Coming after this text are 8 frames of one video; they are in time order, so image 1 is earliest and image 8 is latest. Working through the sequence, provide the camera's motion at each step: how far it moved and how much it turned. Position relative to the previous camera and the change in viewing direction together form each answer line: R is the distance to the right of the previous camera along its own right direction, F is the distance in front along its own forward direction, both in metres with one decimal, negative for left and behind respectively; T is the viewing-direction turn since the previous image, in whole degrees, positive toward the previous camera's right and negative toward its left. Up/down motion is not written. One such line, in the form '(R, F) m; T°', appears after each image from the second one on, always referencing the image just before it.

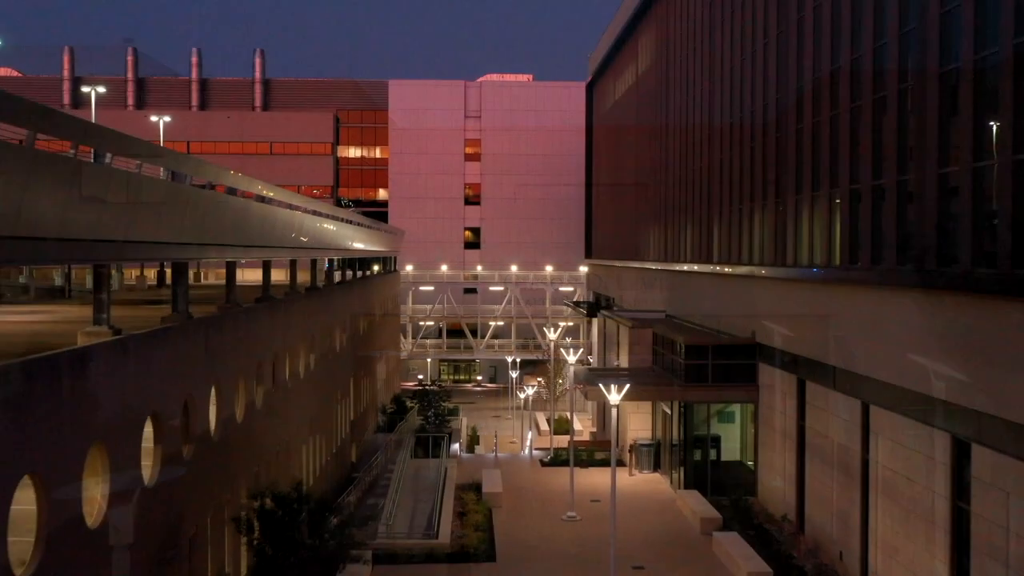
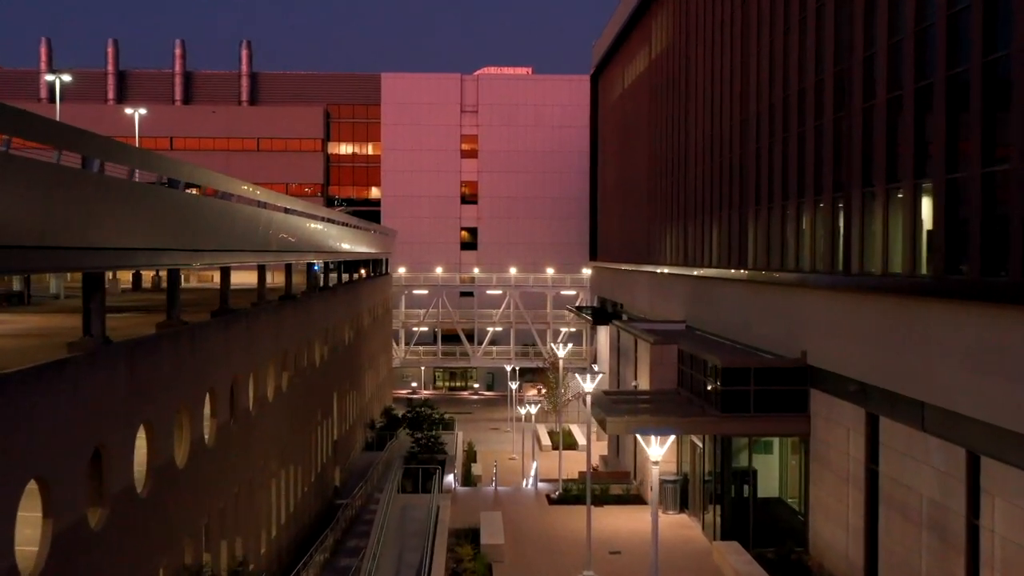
(-0.1, +3.4) m; 0°
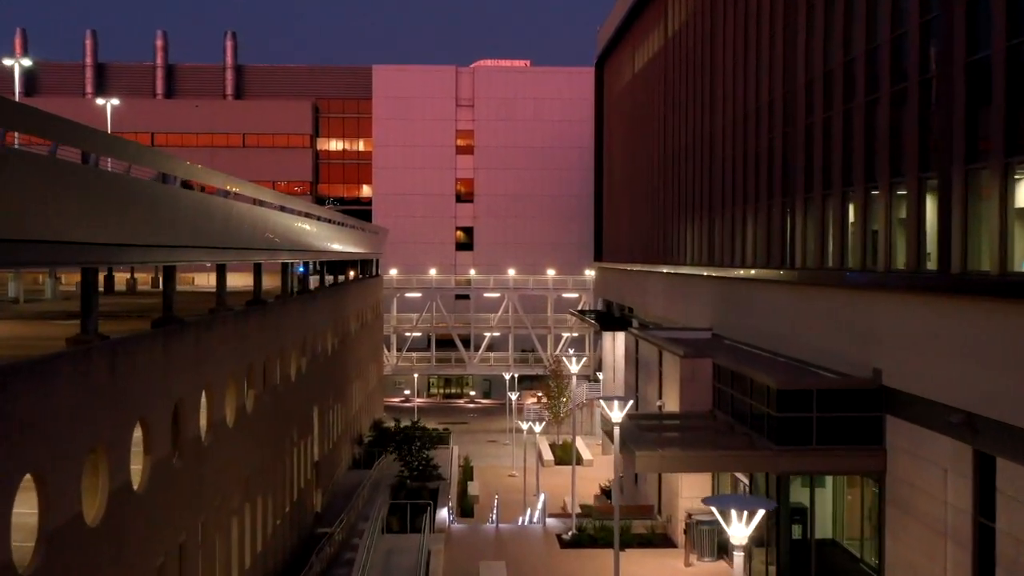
(-0.1, +3.3) m; 0°
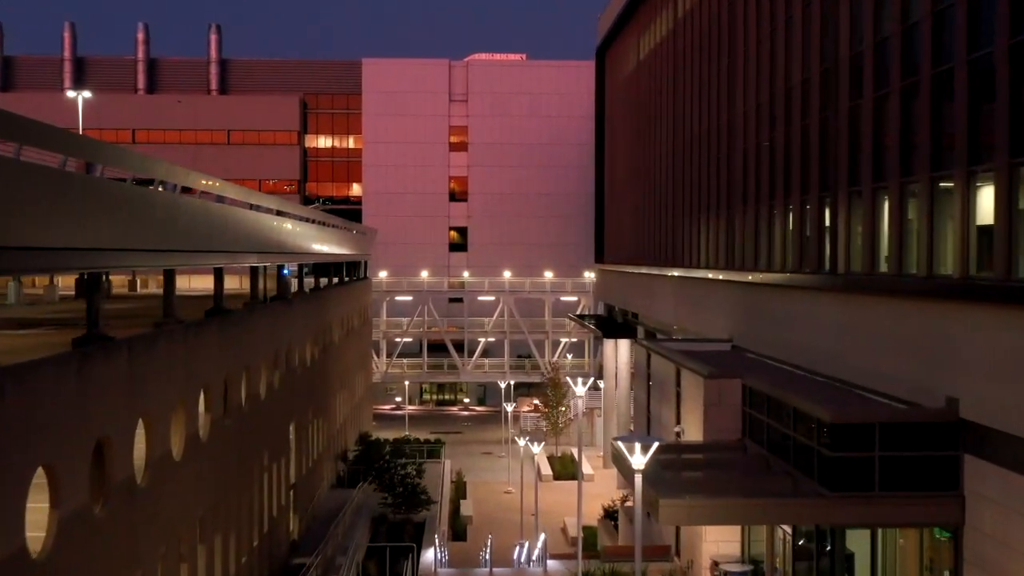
(0.0, +2.6) m; 0°
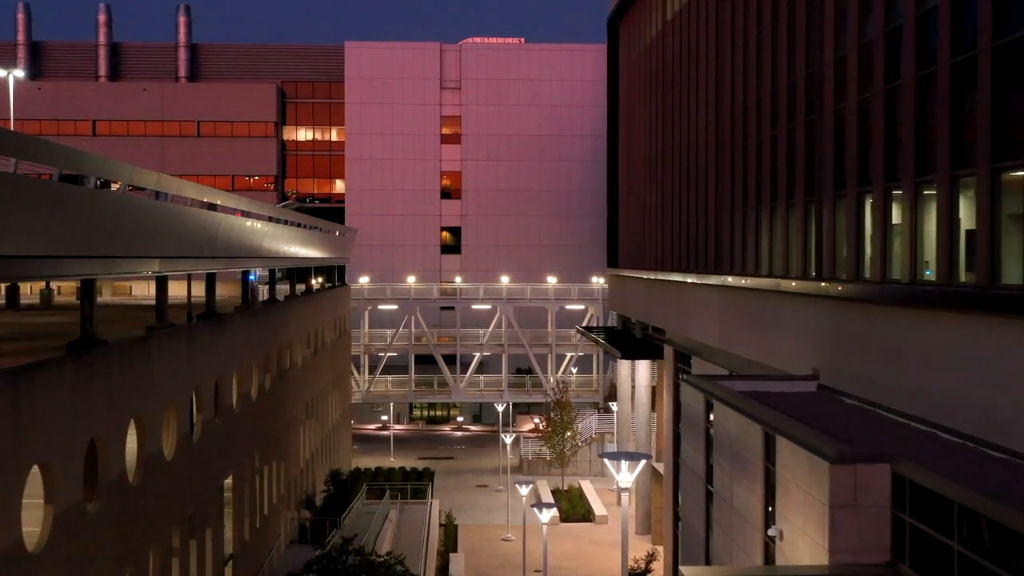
(0.0, +6.0) m; 0°
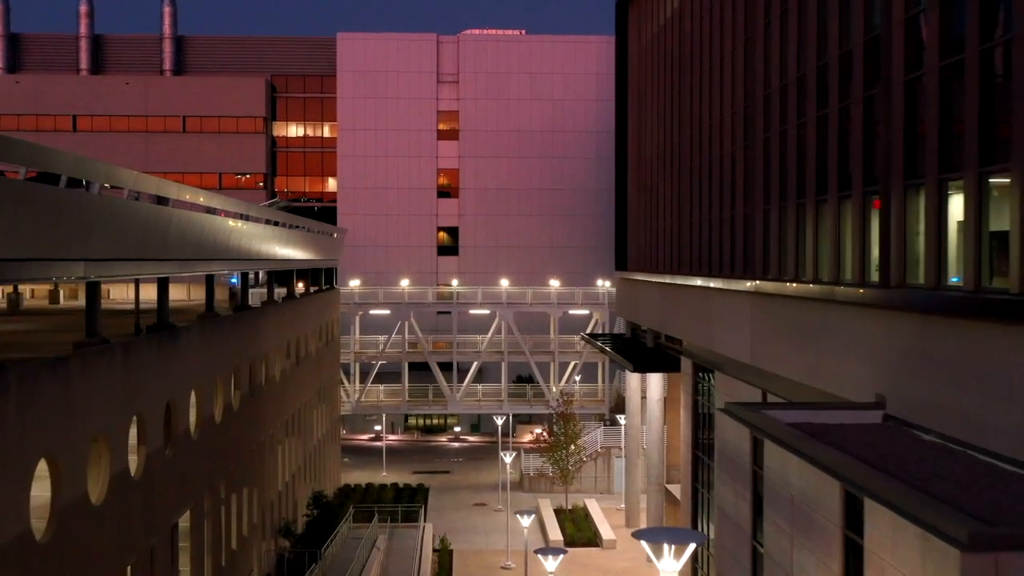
(0.0, +2.8) m; 0°
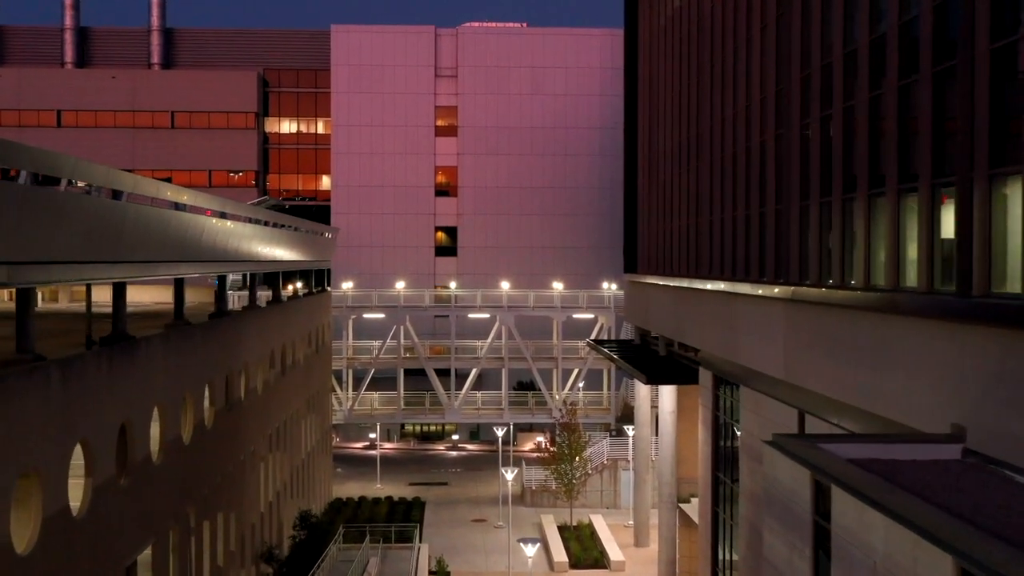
(-0.1, +2.1) m; 0°
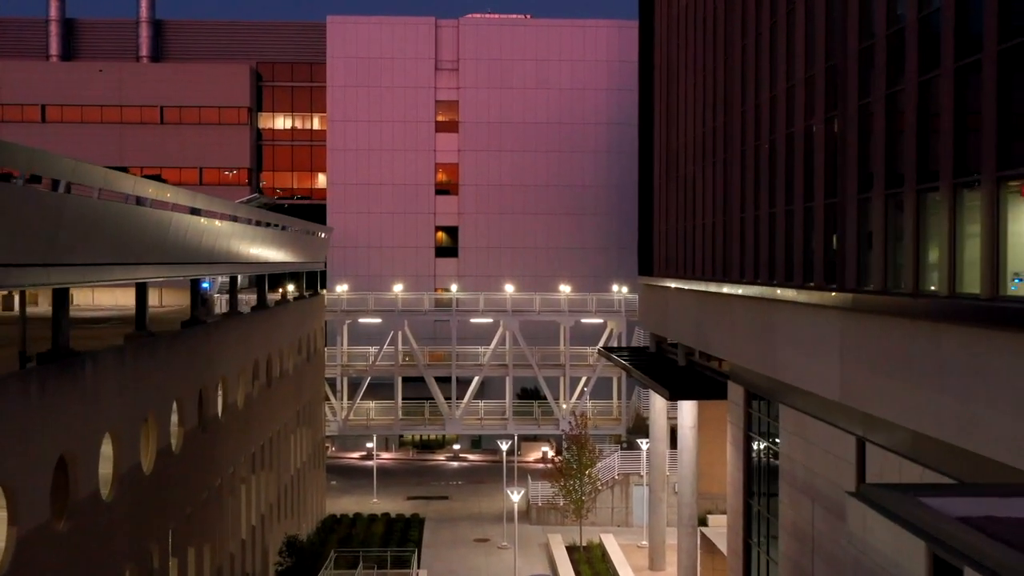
(-0.1, +2.3) m; 0°
